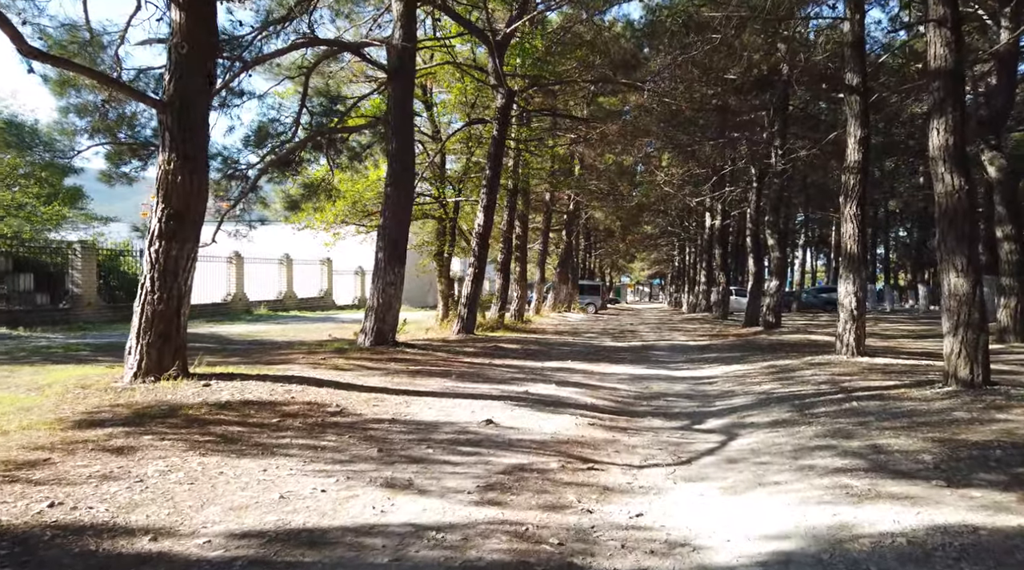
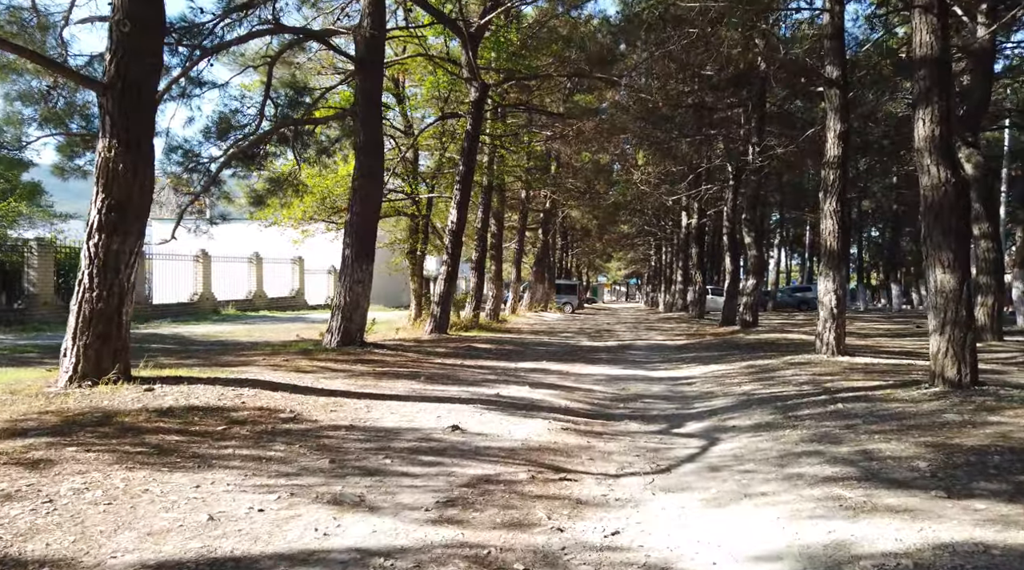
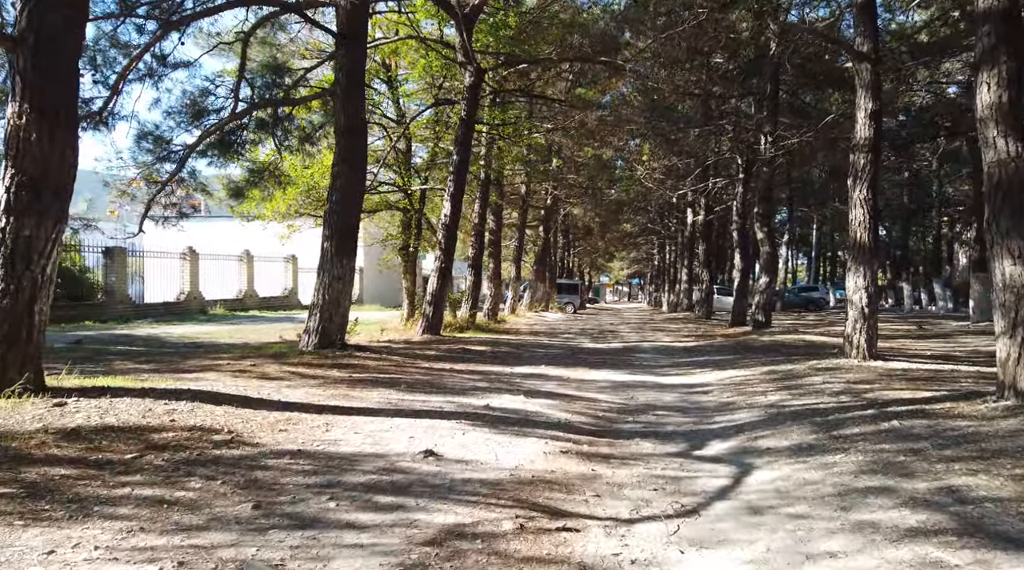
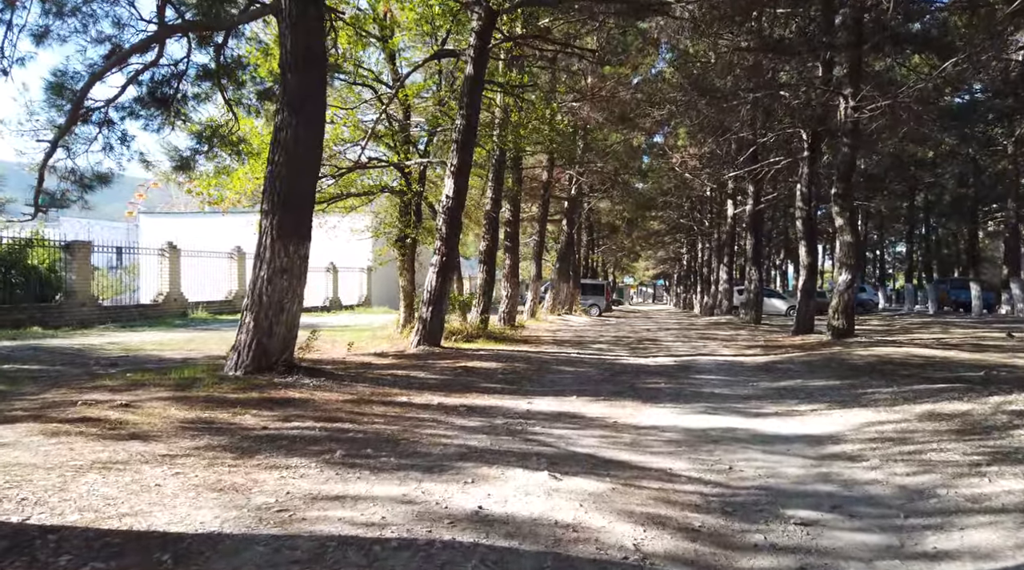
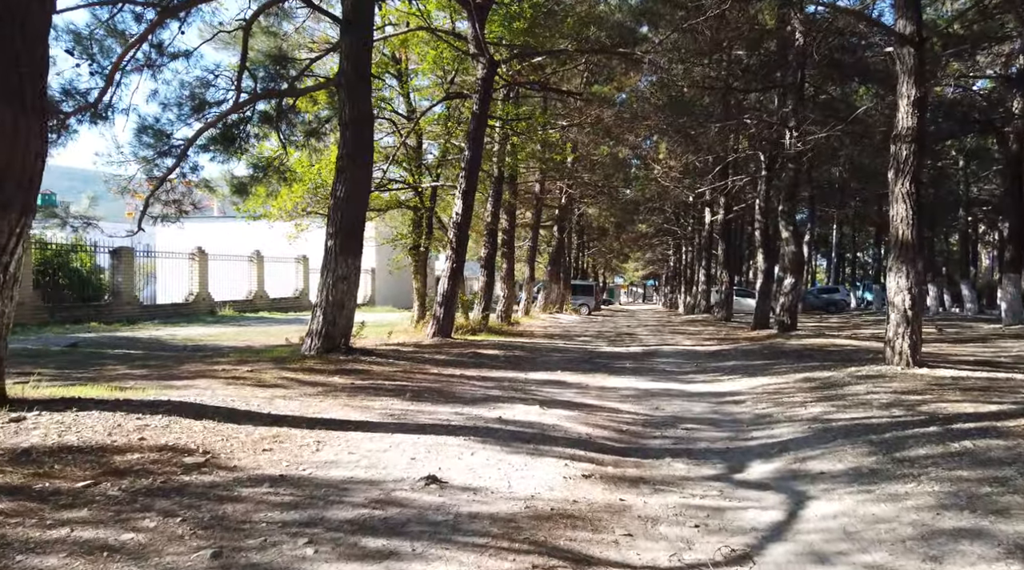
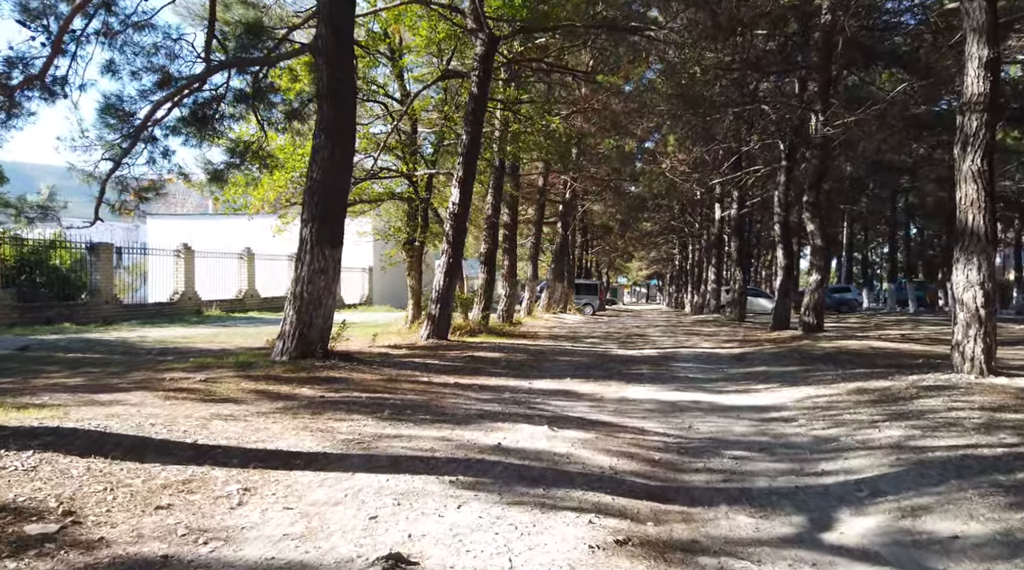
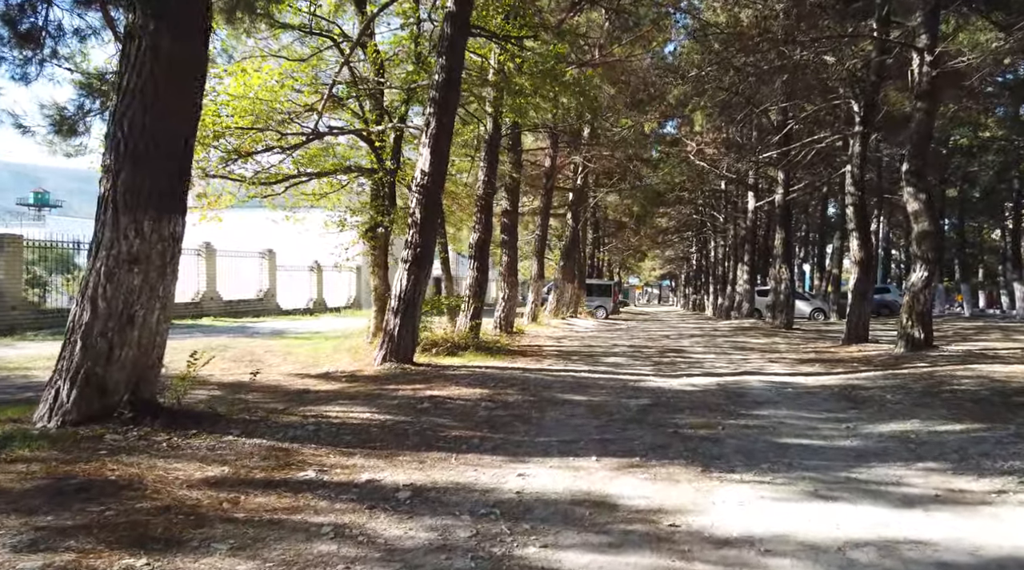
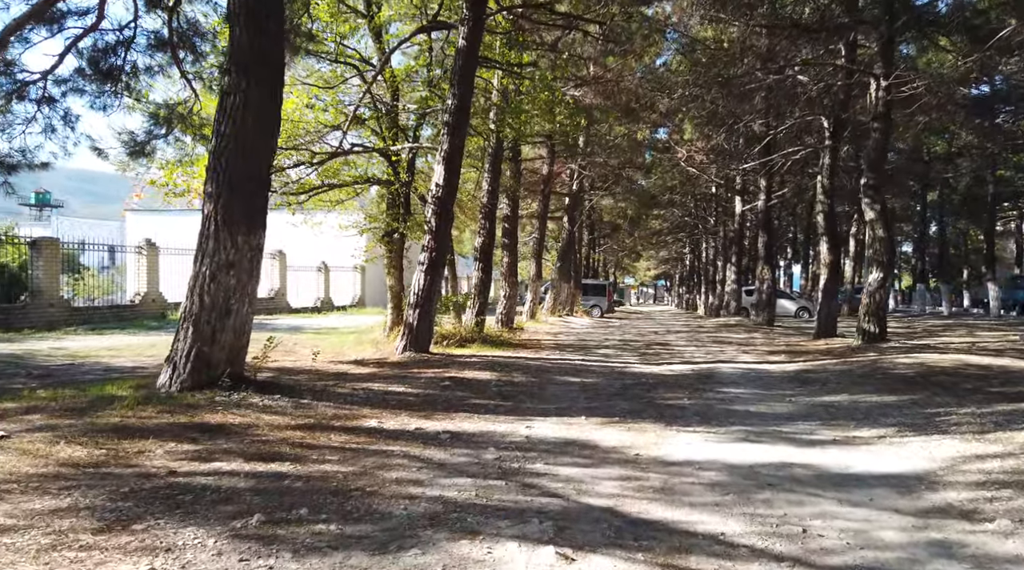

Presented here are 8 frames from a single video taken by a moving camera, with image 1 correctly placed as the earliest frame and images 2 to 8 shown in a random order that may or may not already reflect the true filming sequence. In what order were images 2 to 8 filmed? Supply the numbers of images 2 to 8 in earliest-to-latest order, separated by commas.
2, 3, 5, 6, 4, 8, 7
